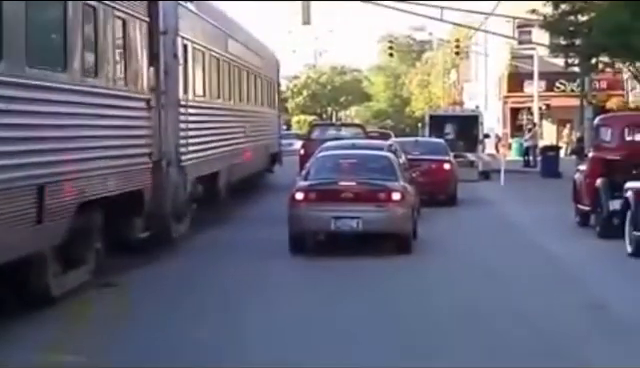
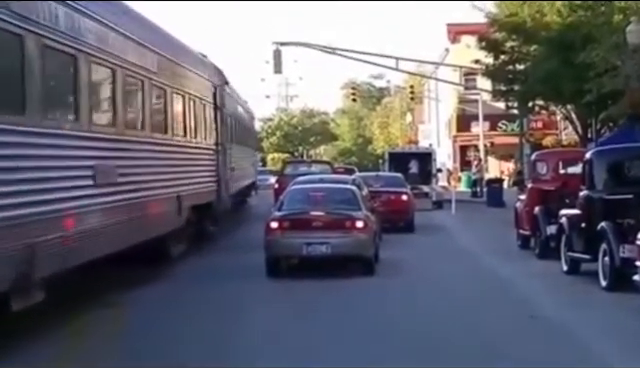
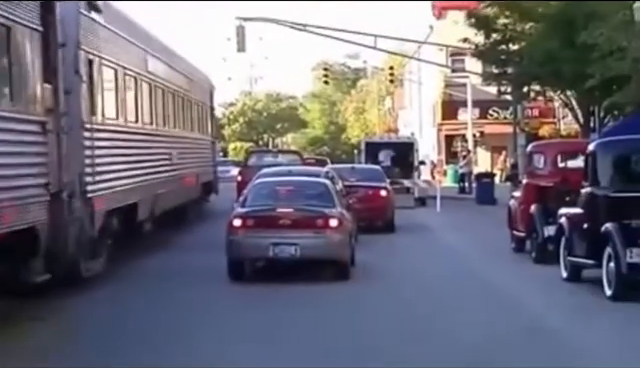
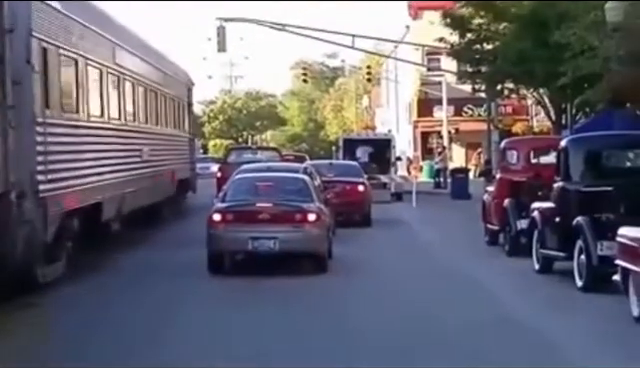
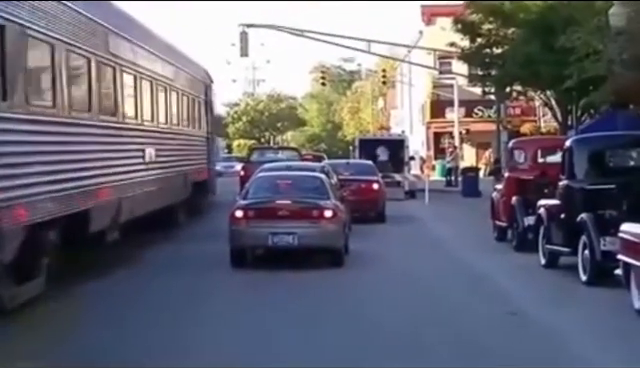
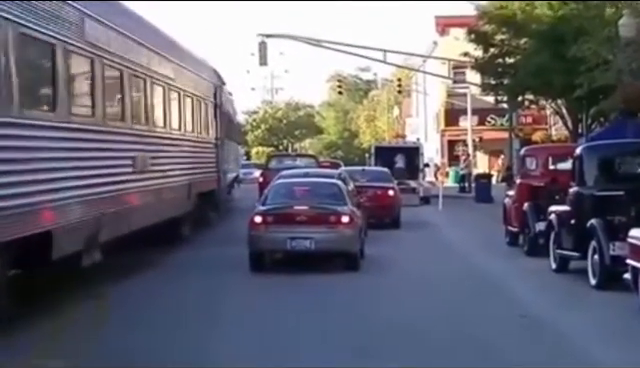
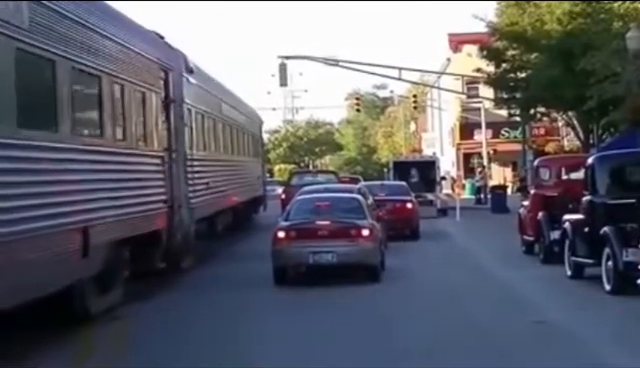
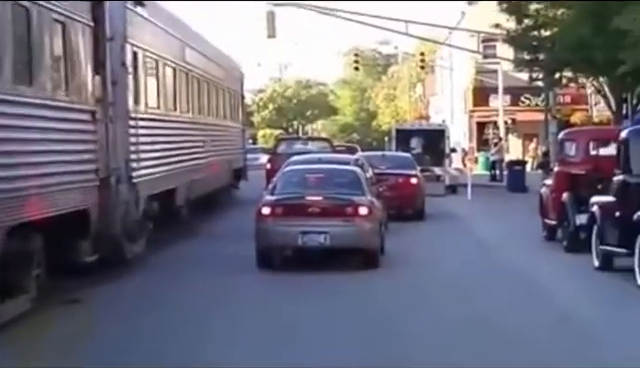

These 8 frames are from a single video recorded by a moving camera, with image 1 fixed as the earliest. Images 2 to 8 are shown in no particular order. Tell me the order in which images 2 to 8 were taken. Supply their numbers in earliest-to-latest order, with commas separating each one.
8, 3, 4, 5, 6, 2, 7
